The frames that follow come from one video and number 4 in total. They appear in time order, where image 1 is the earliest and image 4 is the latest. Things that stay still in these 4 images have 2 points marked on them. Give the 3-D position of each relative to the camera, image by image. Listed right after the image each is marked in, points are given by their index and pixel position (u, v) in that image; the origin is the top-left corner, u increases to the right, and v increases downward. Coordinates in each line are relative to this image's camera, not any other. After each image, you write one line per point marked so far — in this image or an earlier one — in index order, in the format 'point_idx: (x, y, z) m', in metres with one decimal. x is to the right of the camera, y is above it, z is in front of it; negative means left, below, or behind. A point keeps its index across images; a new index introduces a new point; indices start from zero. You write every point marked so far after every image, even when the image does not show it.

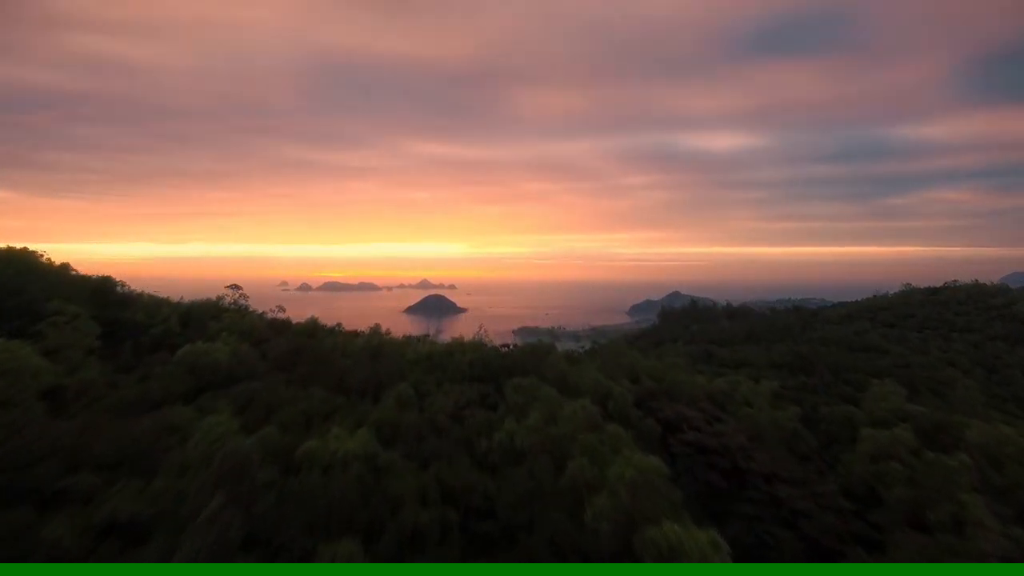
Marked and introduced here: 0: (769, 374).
0: (+4.0, -1.4, +9.9) m
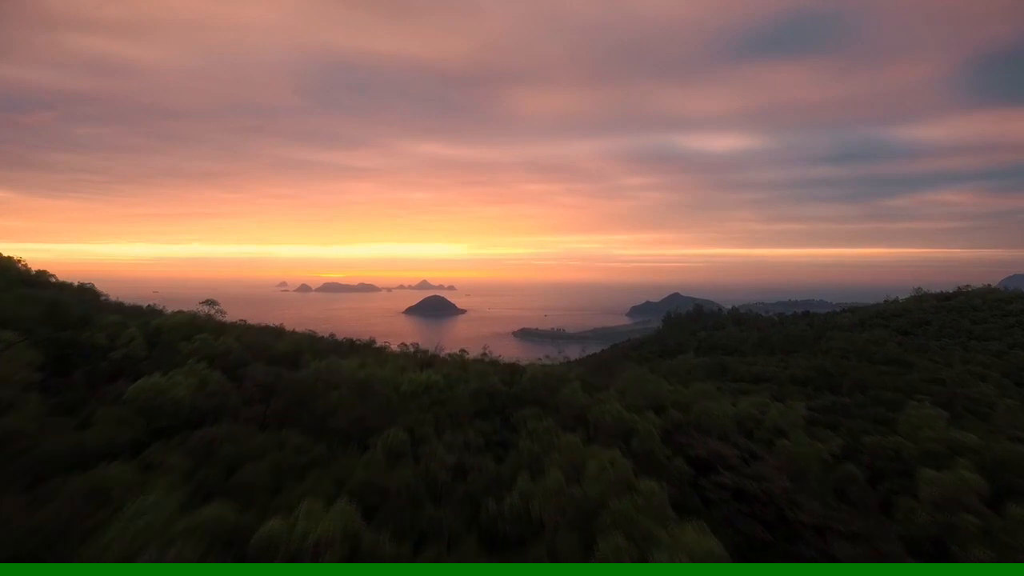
0: (+4.1, -1.5, +9.2) m
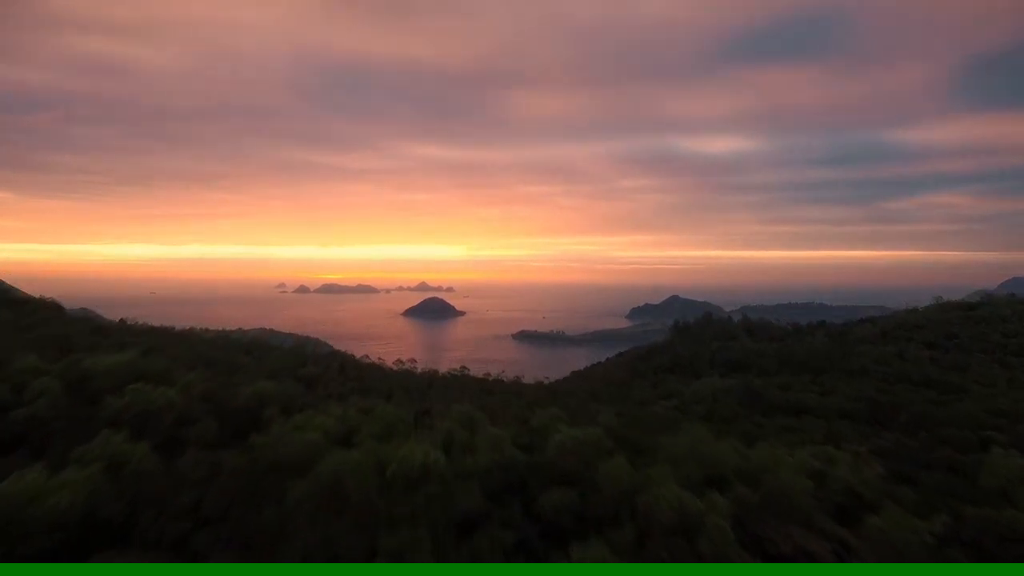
0: (+4.2, -1.8, +8.0) m
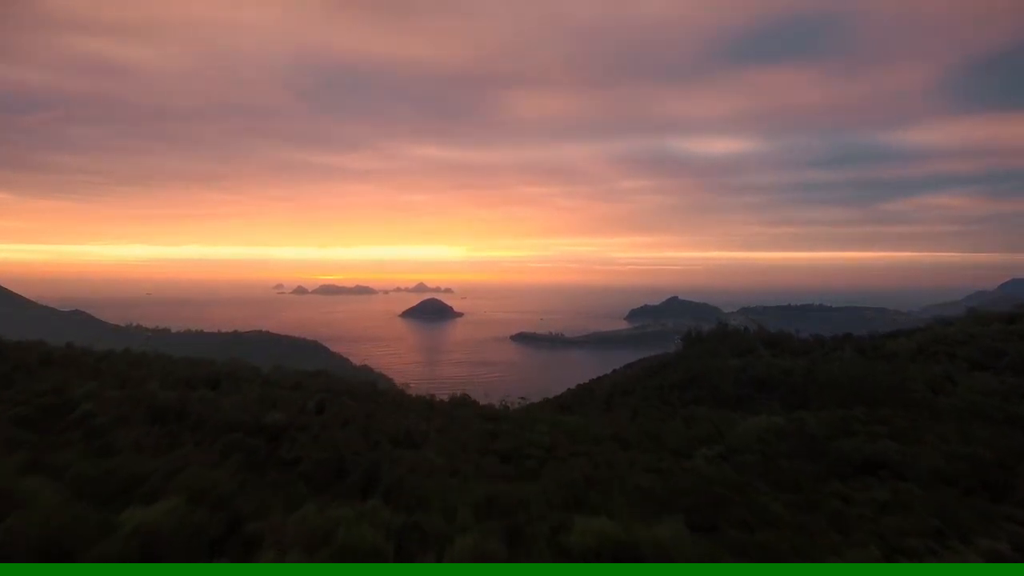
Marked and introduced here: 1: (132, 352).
0: (+4.4, -2.2, +6.2) m
1: (-8.9, -1.5, +14.9) m
